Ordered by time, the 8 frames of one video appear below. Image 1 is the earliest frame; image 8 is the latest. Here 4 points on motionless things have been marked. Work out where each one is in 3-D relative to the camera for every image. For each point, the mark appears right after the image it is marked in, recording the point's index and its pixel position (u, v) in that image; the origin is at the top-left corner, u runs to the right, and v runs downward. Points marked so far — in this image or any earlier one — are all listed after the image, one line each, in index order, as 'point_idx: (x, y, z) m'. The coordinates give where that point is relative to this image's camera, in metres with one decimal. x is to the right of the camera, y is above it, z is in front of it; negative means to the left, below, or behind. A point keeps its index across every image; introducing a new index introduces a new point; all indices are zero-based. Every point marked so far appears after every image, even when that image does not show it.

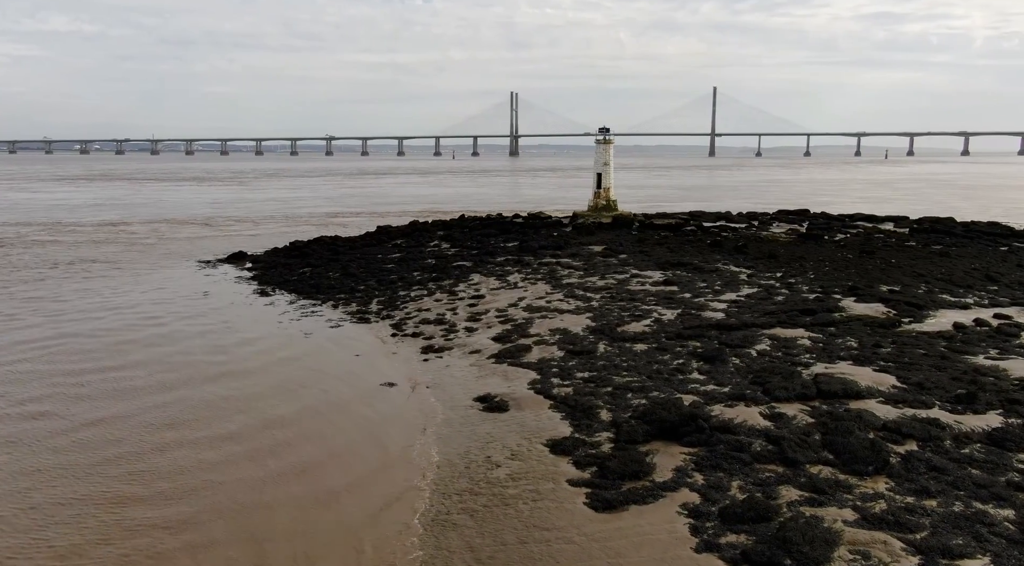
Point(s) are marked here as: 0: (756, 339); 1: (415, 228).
0: (+2.7, -0.6, +9.4) m
1: (-2.0, +1.1, +17.3) m
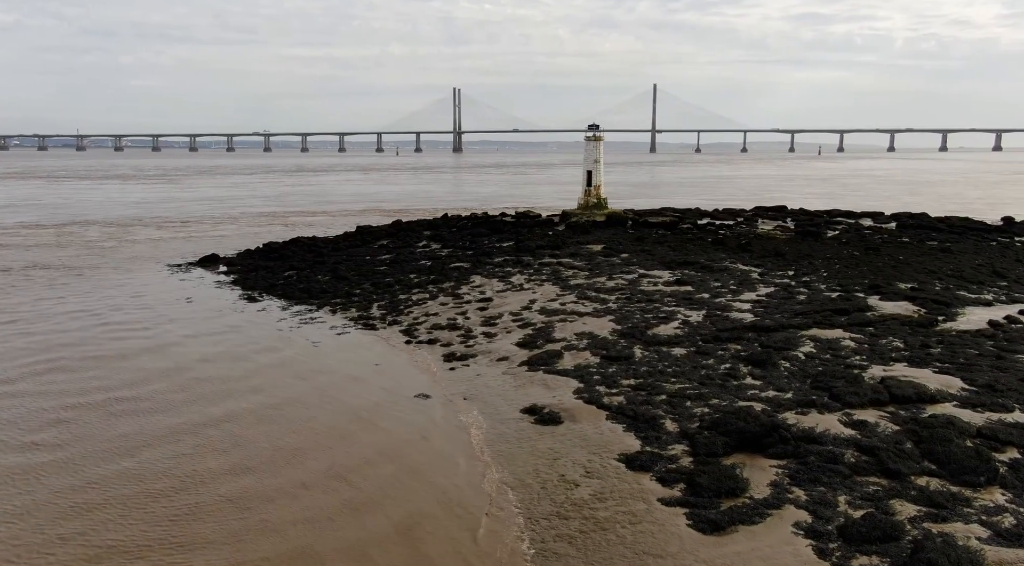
0: (+3.1, -0.6, +9.2) m
1: (-2.2, +1.0, +16.7) m
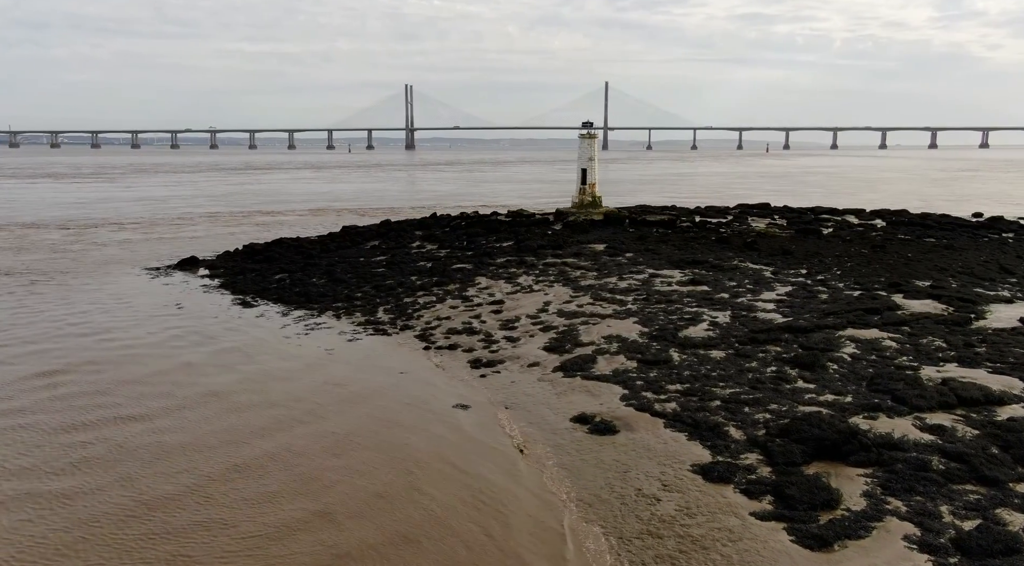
0: (+3.5, -0.6, +9.1) m
1: (-2.4, +1.0, +16.1) m
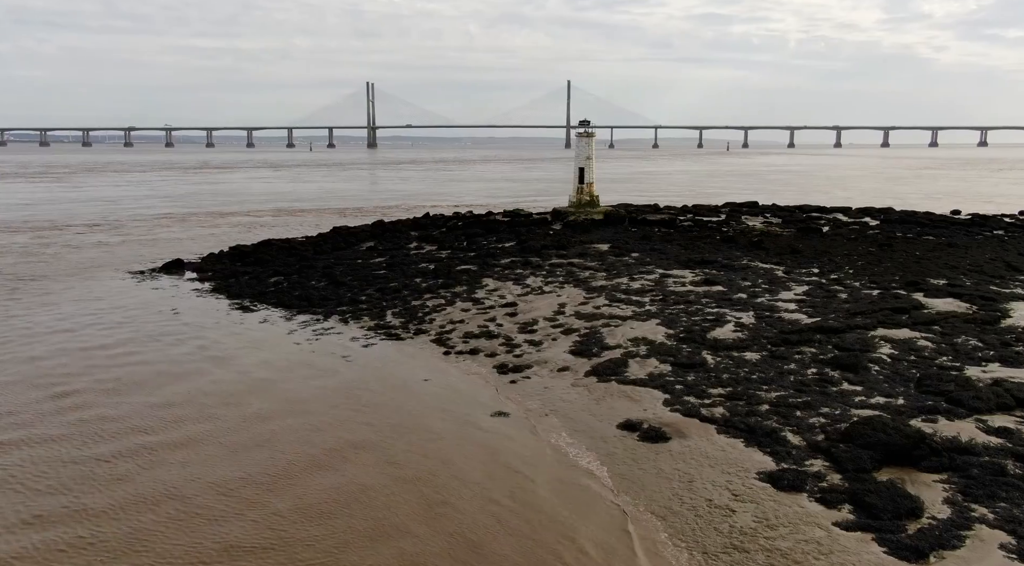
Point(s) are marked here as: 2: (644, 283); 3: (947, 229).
0: (+3.8, -0.6, +8.9) m
1: (-2.4, +1.0, +15.7) m
2: (+1.9, 0.0, +12.1) m
3: (+7.9, +1.0, +15.4) m
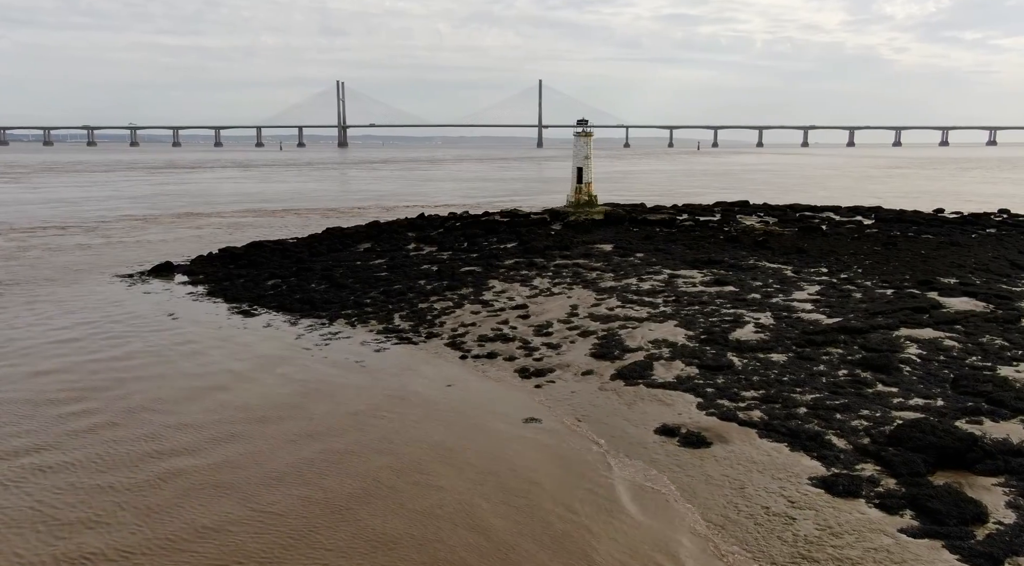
0: (+4.0, -0.6, +8.9) m
1: (-2.5, +0.9, +15.4) m
2: (+2.0, 0.0, +11.9) m
3: (+7.9, +1.0, +15.5) m
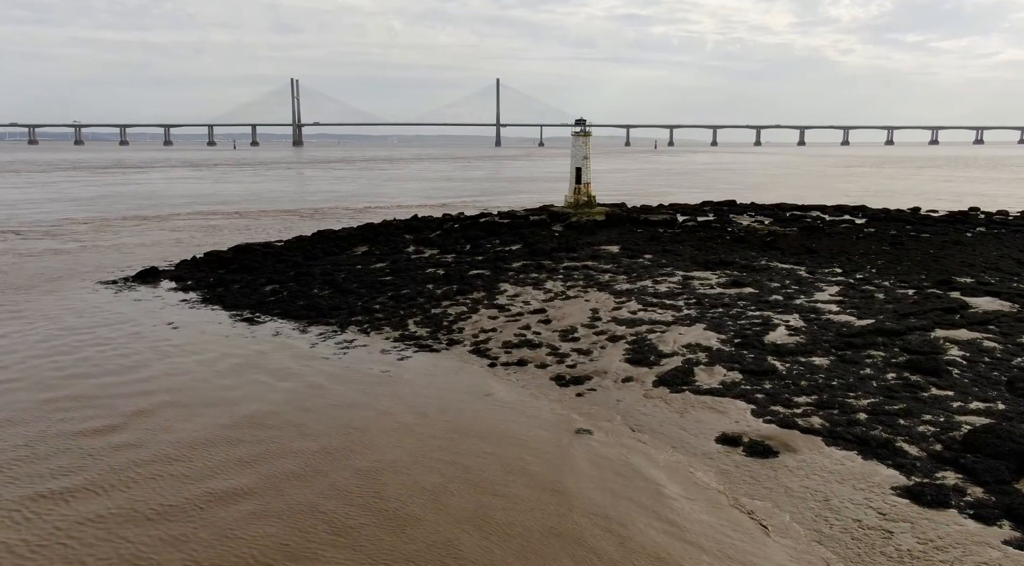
0: (+4.4, -0.6, +8.8) m
1: (-2.5, +0.9, +14.9) m
2: (+2.2, 0.0, +11.7) m
3: (+7.8, +1.0, +15.7) m
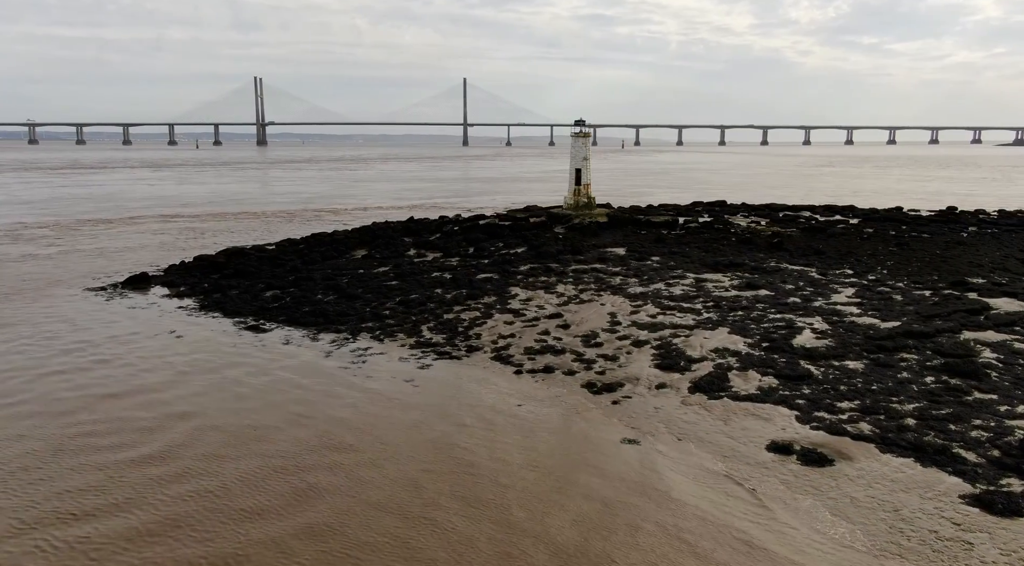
0: (+4.7, -0.6, +8.7) m
1: (-2.5, +0.8, +14.5) m
2: (+2.3, -0.1, +11.5) m
3: (+7.8, +1.0, +15.8) m
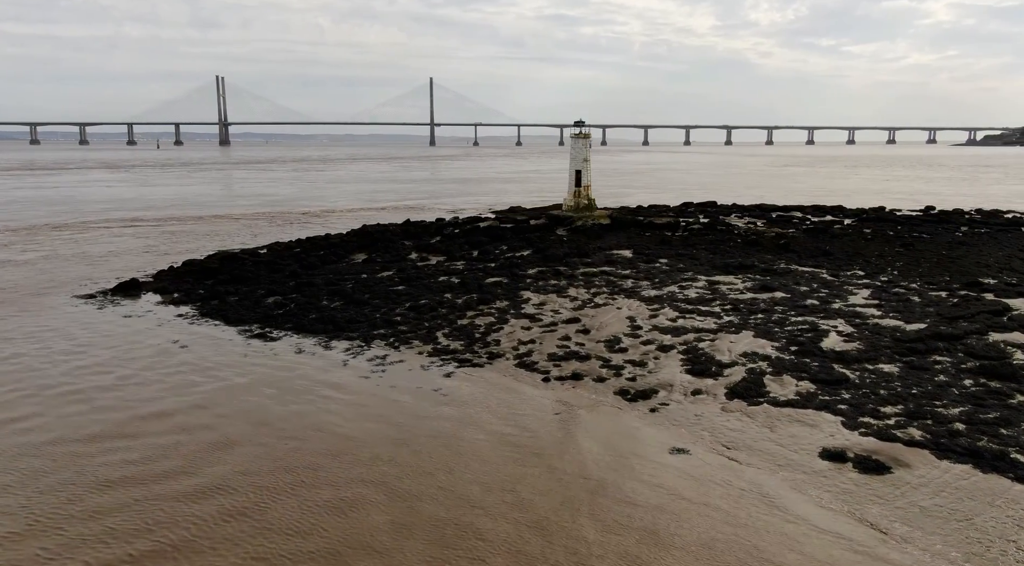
0: (+5.0, -0.7, +8.7) m
1: (-2.4, +0.7, +14.2) m
2: (+2.5, -0.1, +11.4) m
3: (+7.7, +1.1, +15.8) m
